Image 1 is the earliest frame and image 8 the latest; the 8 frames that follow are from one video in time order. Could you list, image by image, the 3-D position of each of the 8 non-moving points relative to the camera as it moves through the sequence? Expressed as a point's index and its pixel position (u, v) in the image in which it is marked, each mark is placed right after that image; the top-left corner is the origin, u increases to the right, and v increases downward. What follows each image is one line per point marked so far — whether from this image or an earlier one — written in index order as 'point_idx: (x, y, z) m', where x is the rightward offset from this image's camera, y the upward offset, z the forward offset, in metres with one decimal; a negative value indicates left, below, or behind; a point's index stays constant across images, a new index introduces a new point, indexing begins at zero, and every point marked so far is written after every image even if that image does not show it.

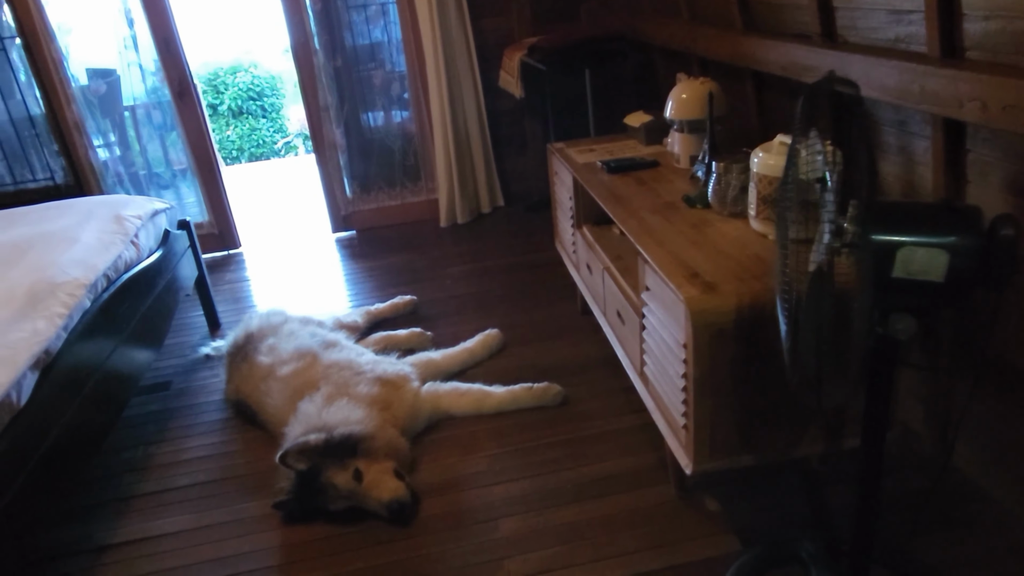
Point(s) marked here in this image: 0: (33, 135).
0: (-2.4, +0.8, +3.6) m
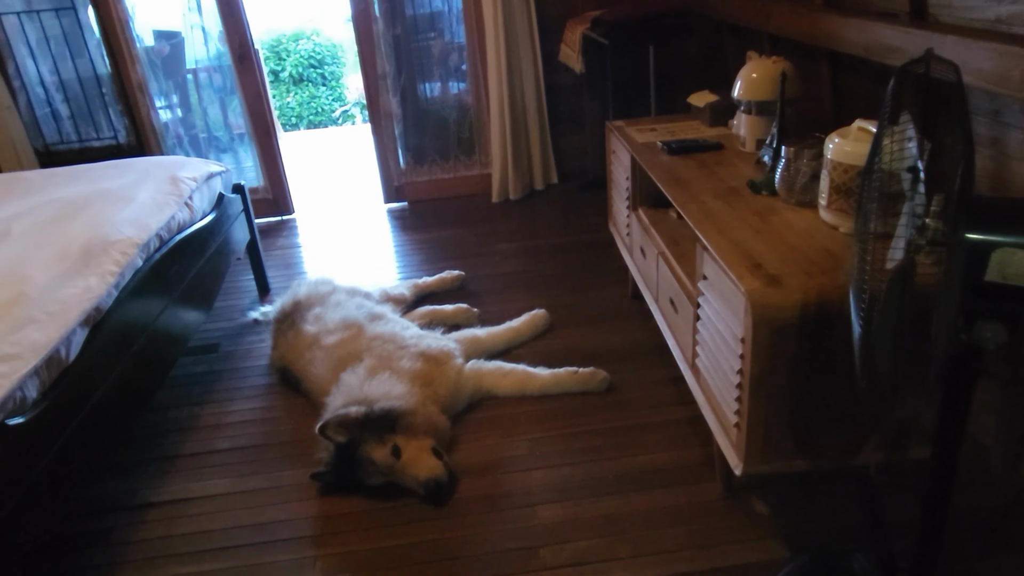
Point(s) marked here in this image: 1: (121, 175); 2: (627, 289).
0: (-2.1, +1.0, +3.7) m
1: (-1.3, +0.4, +2.5) m
2: (+0.4, 0.0, +2.8) m
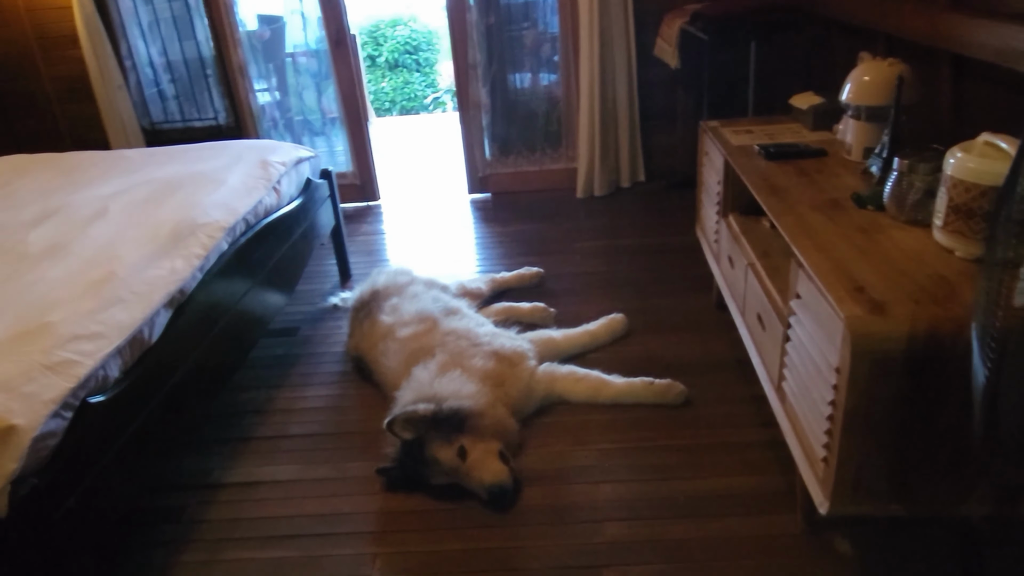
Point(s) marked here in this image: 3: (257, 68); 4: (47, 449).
0: (-1.6, +1.1, +3.8) m
1: (-1.0, +0.5, +2.6) m
2: (+0.7, 0.0, +2.7) m
3: (-1.3, +1.1, +3.8) m
4: (-0.8, -0.3, +1.3) m
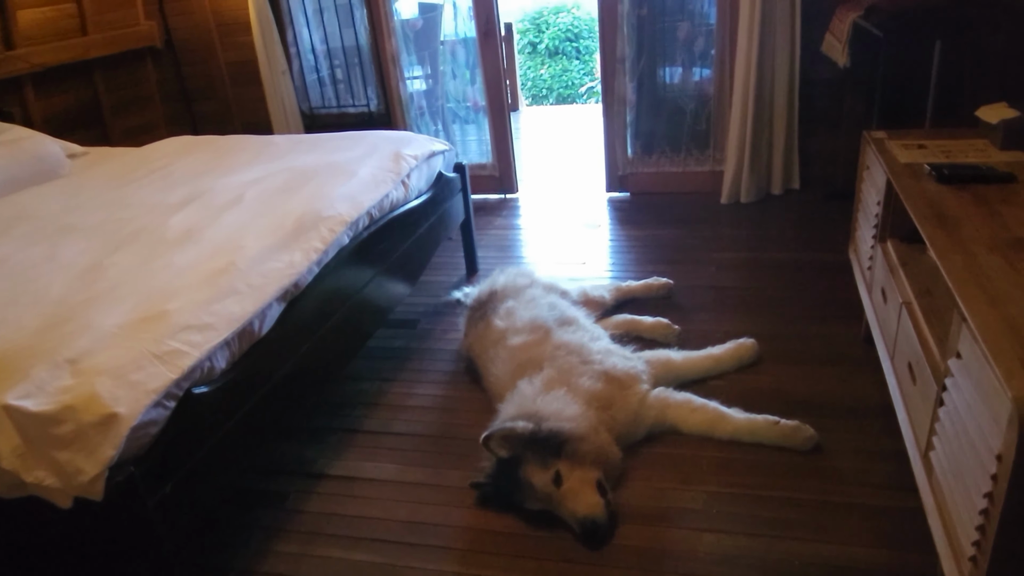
0: (-0.8, +1.2, +3.9) m
1: (-0.6, +0.5, +2.6) m
2: (+1.1, -0.1, +2.4) m
3: (-0.5, +1.2, +3.8) m
4: (-0.7, -0.3, +1.4) m
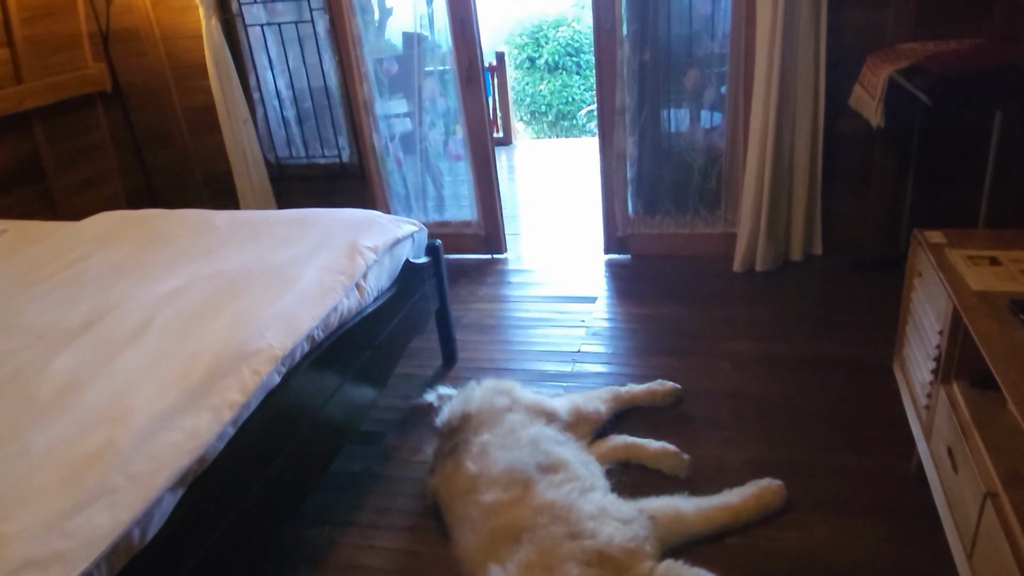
0: (-0.9, +0.9, +3.5) m
1: (-0.6, +0.2, +2.2) m
2: (+1.1, -0.5, +2.0) m
3: (-0.6, +0.9, +3.4) m
4: (-0.7, -0.6, +1.0) m
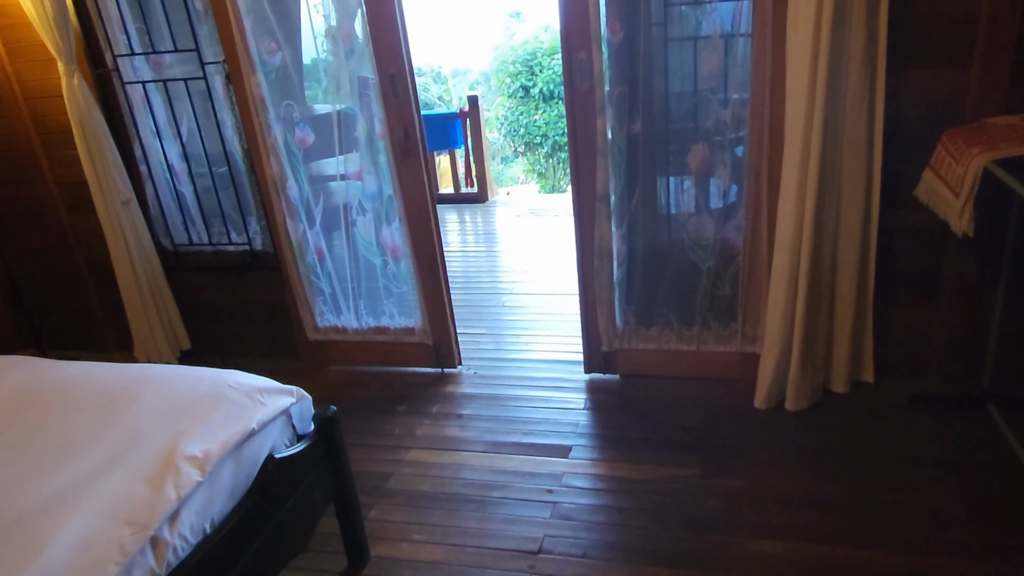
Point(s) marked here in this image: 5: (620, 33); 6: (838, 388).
0: (-1.1, +0.4, +2.8) m
1: (-0.8, -0.3, +1.5) m
2: (+0.9, -0.9, +1.2) m
3: (-0.8, +0.4, +2.7) m
4: (-0.9, -1.0, +0.2) m
5: (+0.3, +0.7, +2.1) m
6: (+1.0, -0.3, +2.3) m
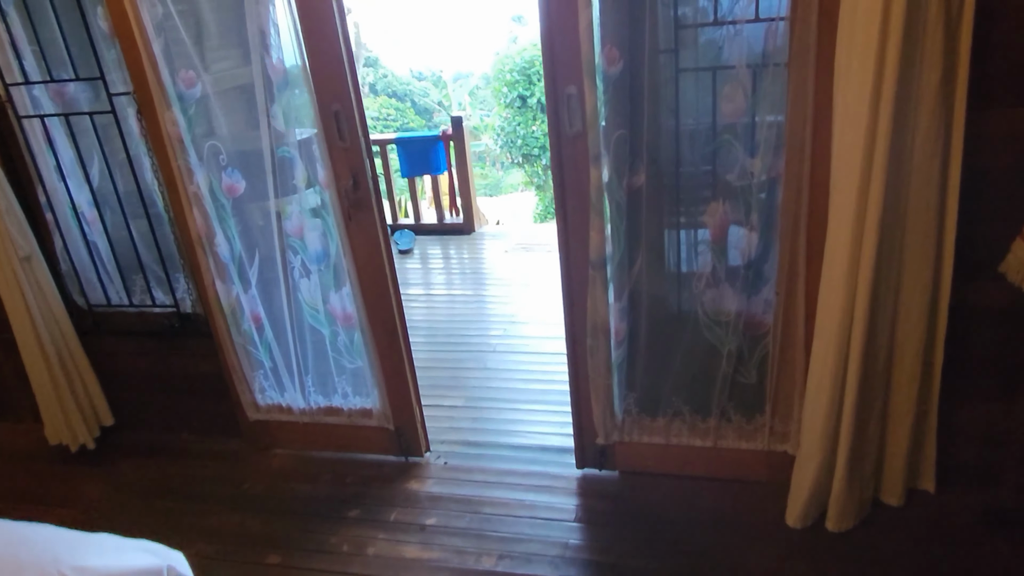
0: (-1.1, +0.2, +2.3) m
1: (-0.9, -0.5, +1.0) m
2: (+0.8, -1.1, +0.7) m
3: (-0.8, +0.2, +2.2) m
4: (-1.0, -1.2, -0.3) m
5: (+0.2, +0.5, +1.7) m
6: (+1.0, -0.5, +1.9) m
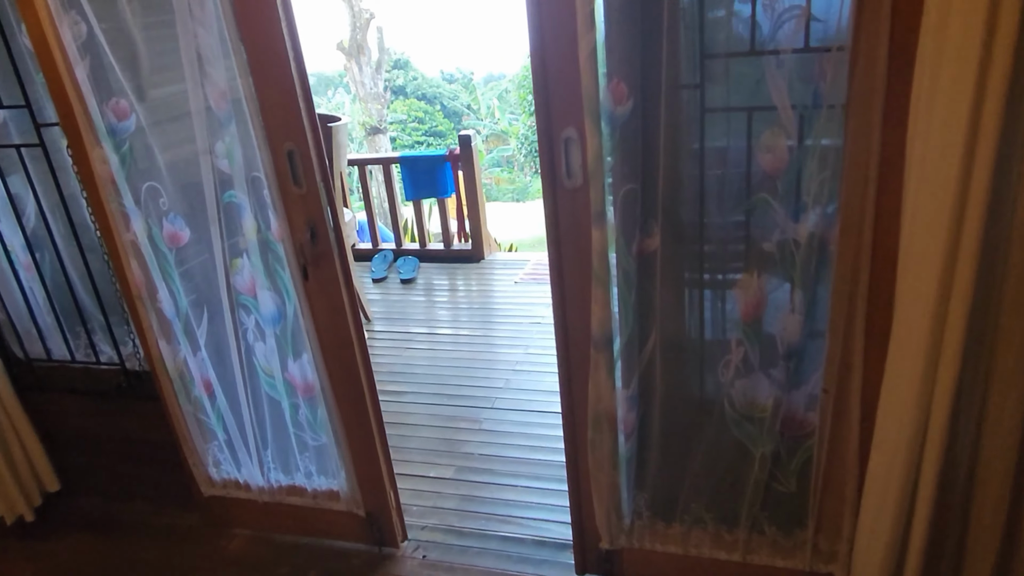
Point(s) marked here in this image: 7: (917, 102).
0: (-1.1, 0.0, +2.0) m
1: (-1.0, -0.7, +0.7) m
2: (+0.7, -1.3, +0.3) m
3: (-0.9, 0.0, +1.9) m
4: (-1.1, -1.4, -0.6) m
5: (+0.2, +0.3, +1.3) m
6: (+0.9, -0.7, +1.5) m
7: (+0.6, +0.3, +1.2) m
